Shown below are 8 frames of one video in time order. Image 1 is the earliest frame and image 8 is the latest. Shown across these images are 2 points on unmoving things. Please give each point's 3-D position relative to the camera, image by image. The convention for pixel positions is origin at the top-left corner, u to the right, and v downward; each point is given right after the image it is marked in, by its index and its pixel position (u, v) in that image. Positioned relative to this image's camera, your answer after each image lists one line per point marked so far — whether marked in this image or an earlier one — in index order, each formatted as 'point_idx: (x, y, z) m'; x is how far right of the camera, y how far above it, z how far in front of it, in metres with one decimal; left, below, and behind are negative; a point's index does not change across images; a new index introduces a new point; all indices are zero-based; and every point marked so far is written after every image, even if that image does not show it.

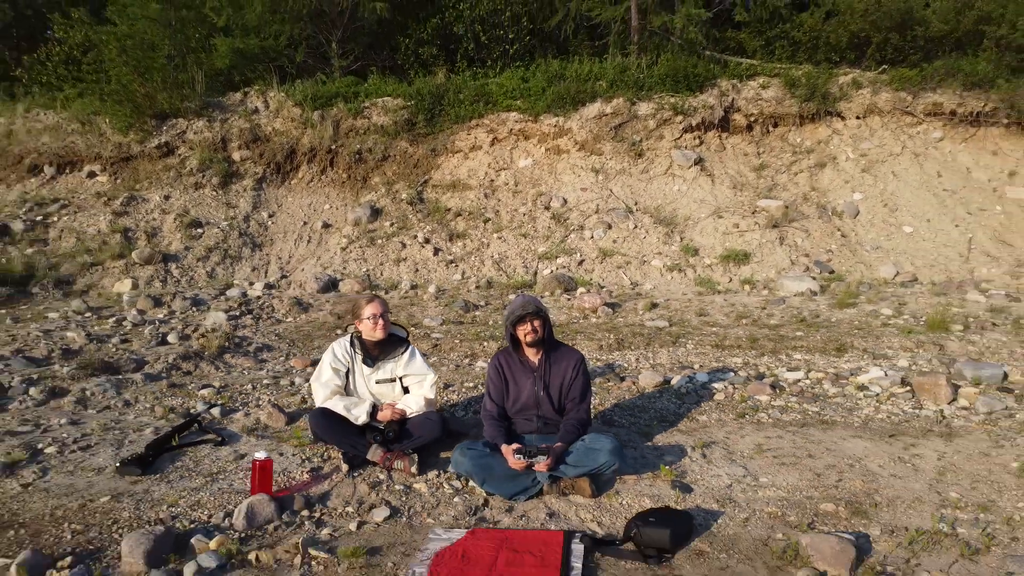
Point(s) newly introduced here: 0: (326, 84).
0: (-2.4, +2.6, +10.3) m
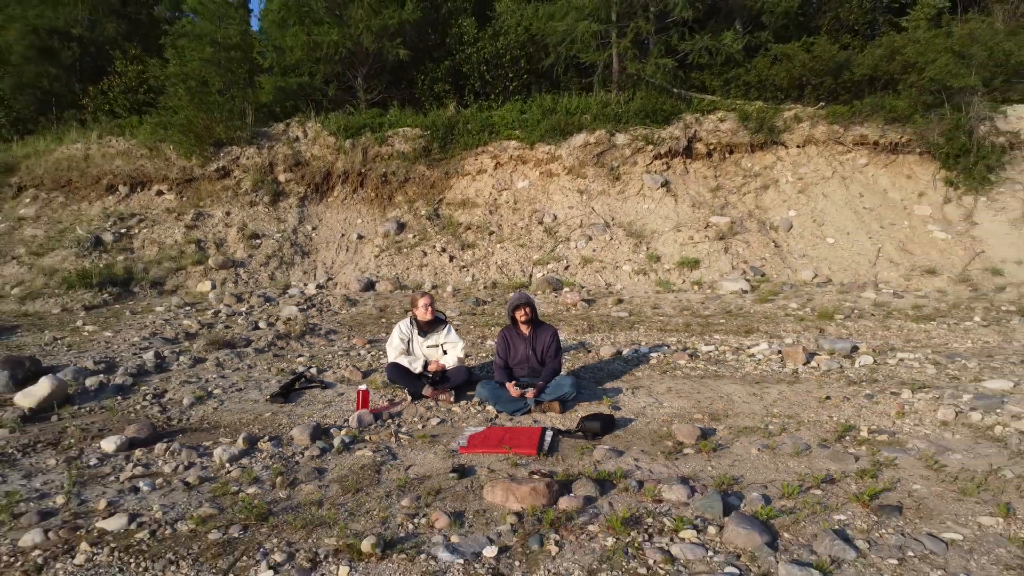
0: (-2.4, +2.6, +12.2) m
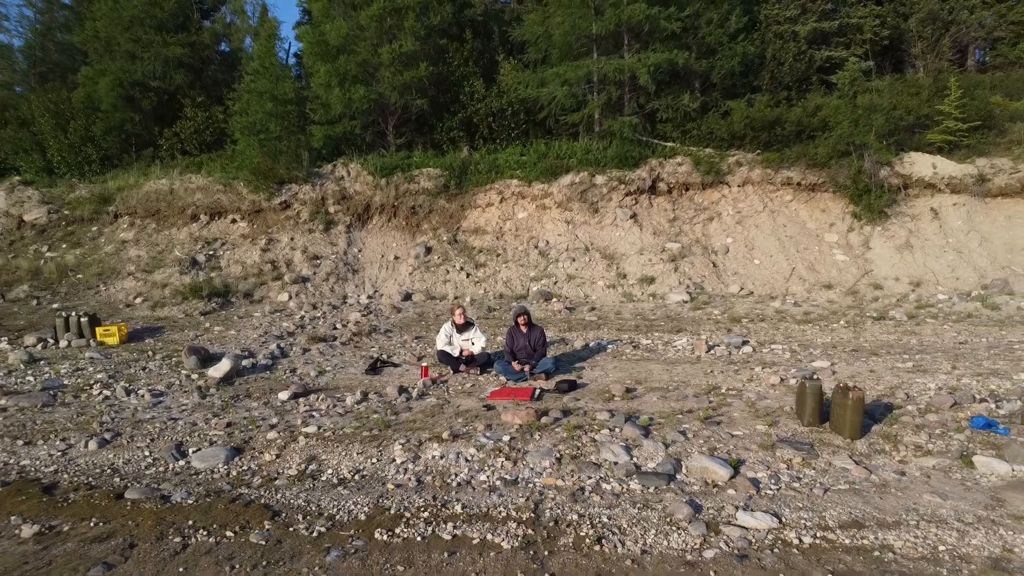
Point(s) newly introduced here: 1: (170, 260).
0: (-2.3, +2.4, +15.1) m
1: (-5.7, +0.5, +13.4) m
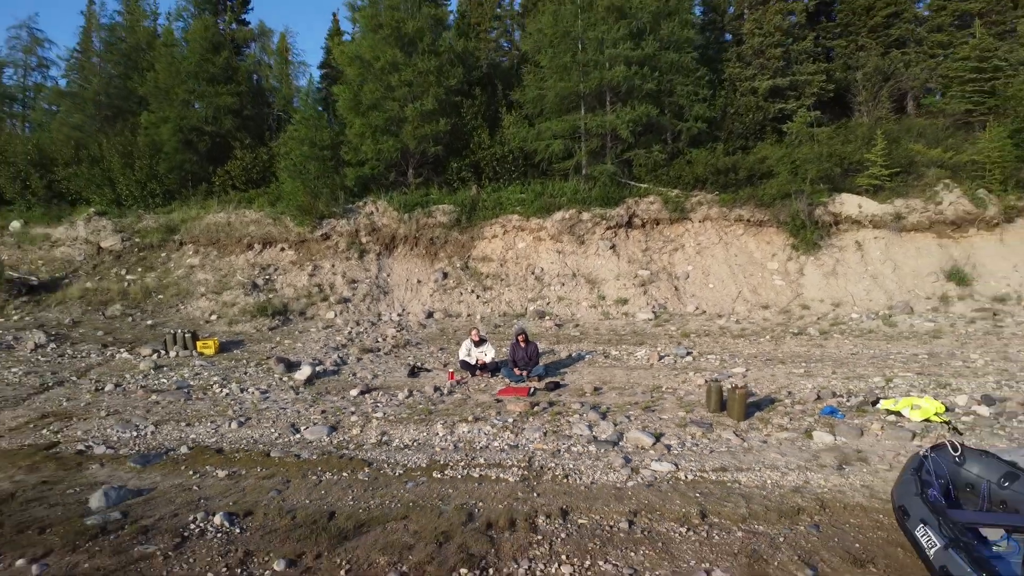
0: (-2.3, +2.1, +18.0) m
1: (-5.7, +0.1, +16.4) m
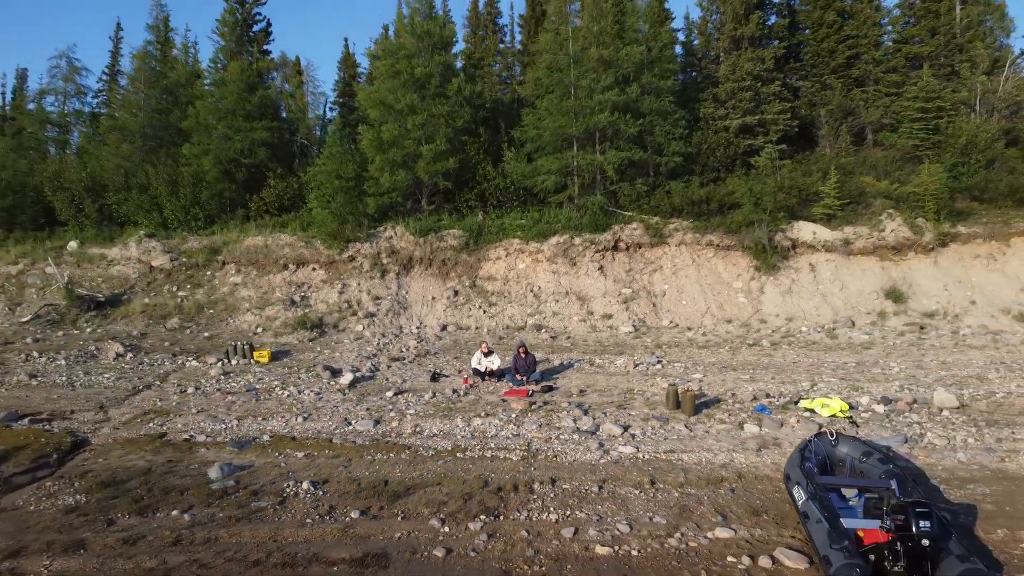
0: (-2.3, +1.7, +20.6) m
1: (-5.7, -0.3, +19.0) m
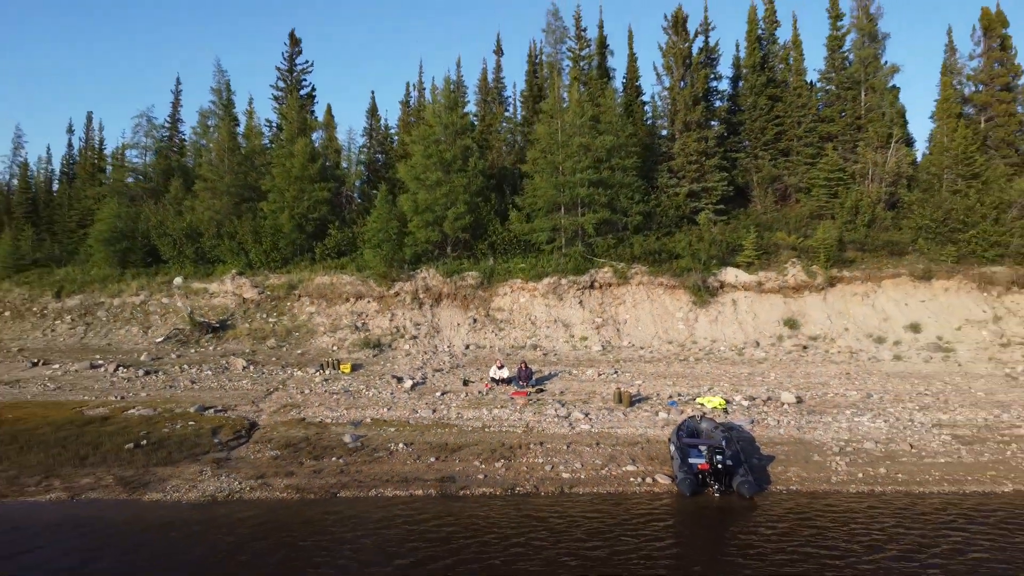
0: (-2.1, +0.7, +27.7) m
1: (-5.5, -1.2, +26.0) m
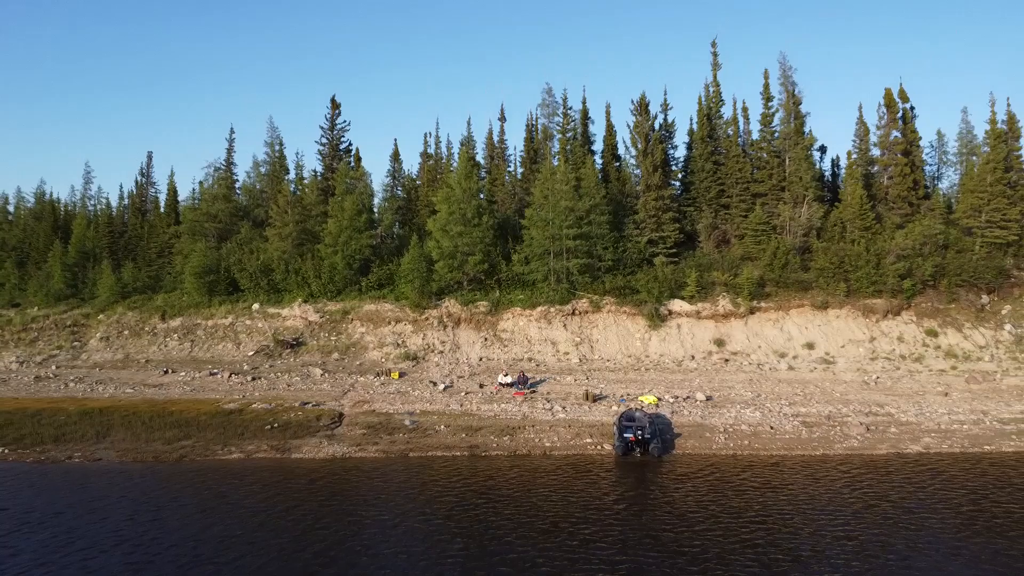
0: (-2.1, -0.4, +36.6) m
1: (-5.5, -2.4, +34.9) m
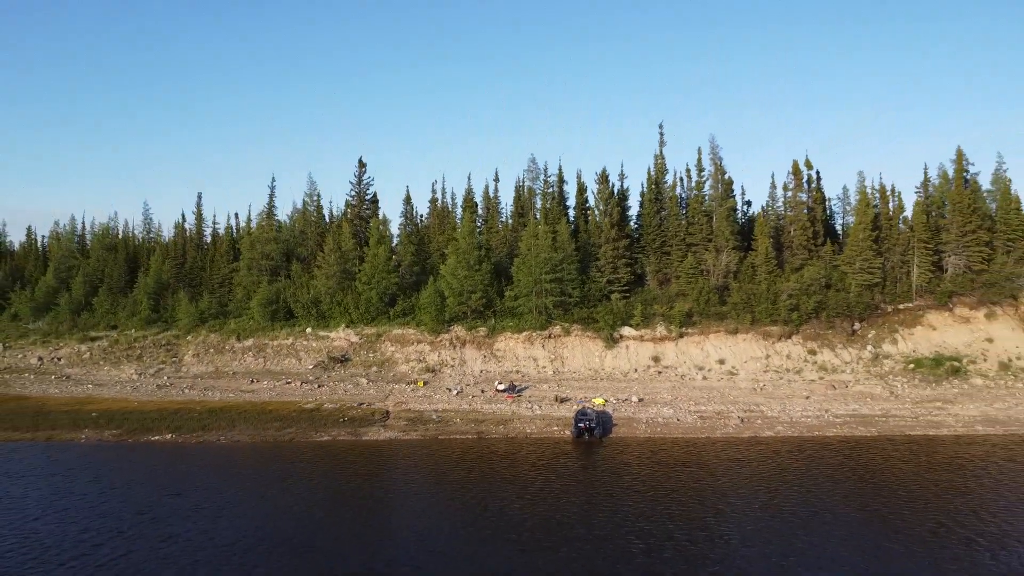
0: (-2.6, -2.3, +48.9) m
1: (-5.9, -4.2, +47.2) m
